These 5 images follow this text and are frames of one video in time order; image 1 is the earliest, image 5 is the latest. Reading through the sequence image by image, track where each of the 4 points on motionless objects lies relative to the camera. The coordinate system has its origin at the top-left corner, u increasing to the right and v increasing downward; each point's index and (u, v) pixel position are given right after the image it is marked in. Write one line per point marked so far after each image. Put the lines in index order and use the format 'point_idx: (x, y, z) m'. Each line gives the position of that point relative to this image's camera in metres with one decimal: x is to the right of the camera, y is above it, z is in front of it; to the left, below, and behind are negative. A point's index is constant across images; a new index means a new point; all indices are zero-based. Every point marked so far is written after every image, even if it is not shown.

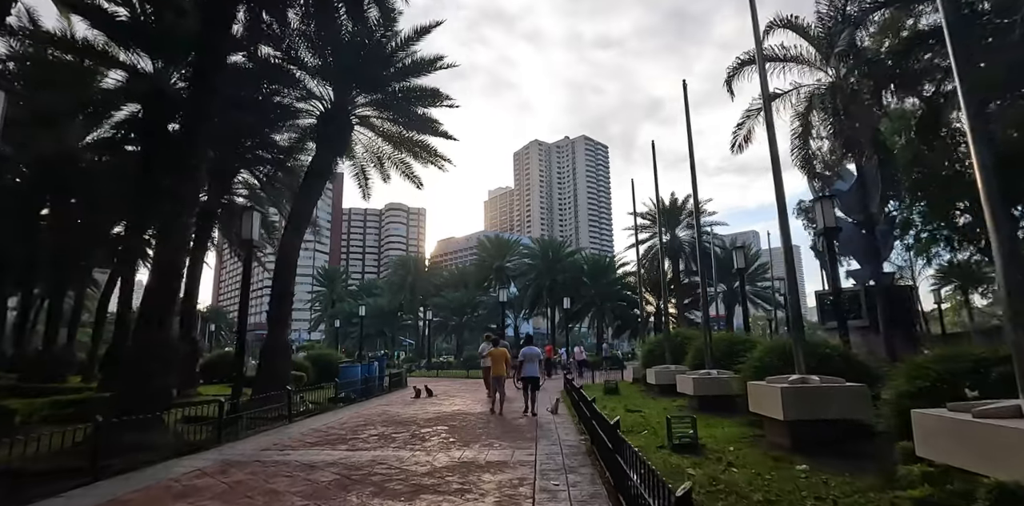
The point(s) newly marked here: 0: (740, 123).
0: (+6.0, +3.4, +13.3) m
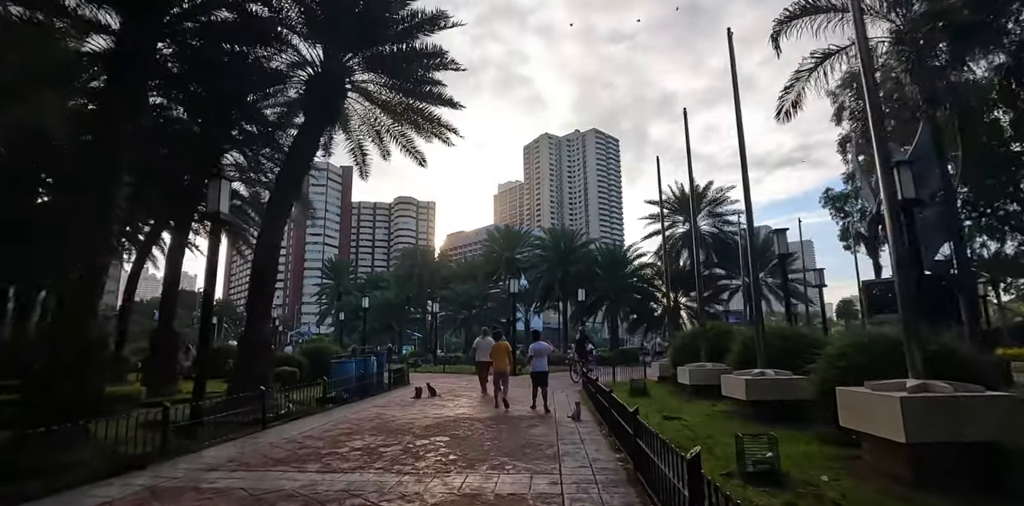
0: (+6.3, +3.8, +11.6) m
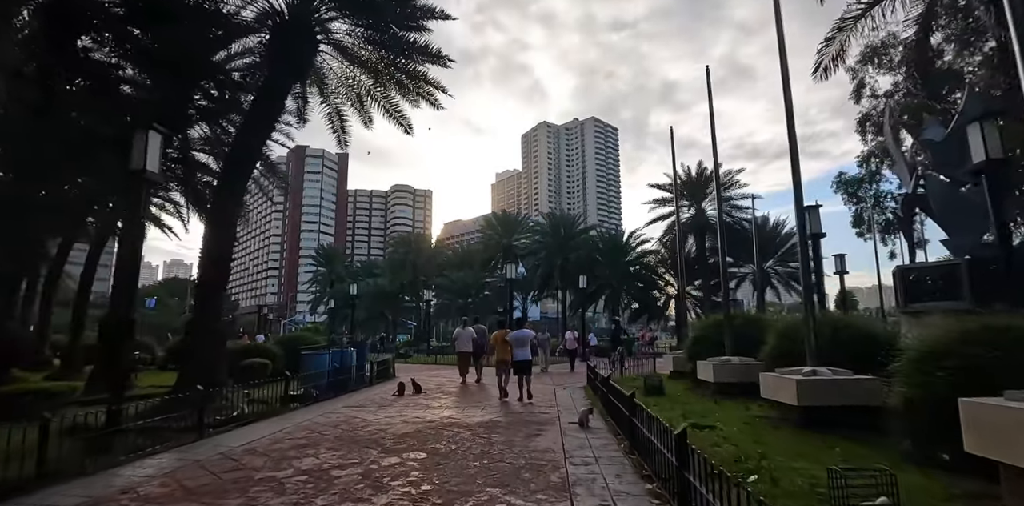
0: (+6.2, +4.2, +10.0) m
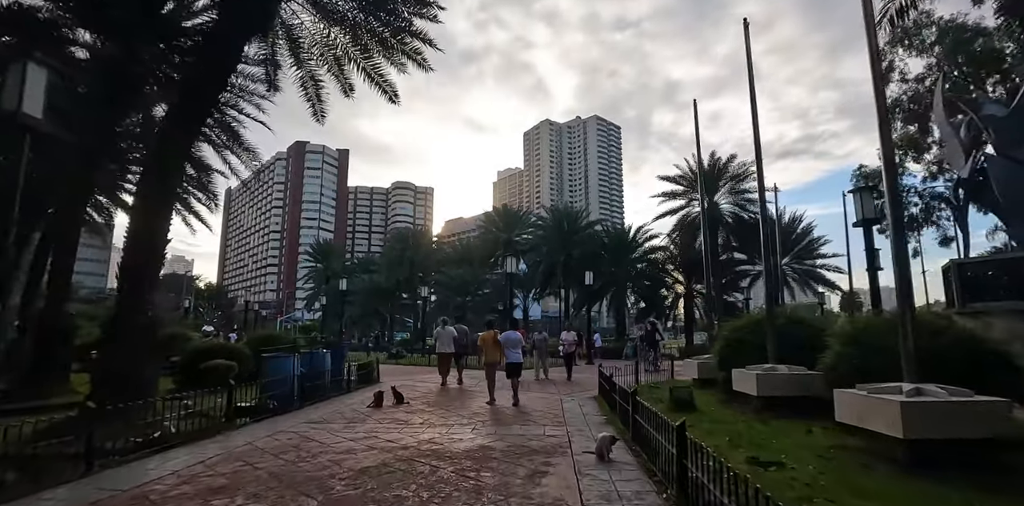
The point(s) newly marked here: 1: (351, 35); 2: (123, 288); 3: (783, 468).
0: (+6.3, +4.4, +8.3) m
1: (-3.2, +4.3, +10.0) m
2: (-5.6, -0.5, +7.3) m
3: (+2.5, -2.0, +4.6) m
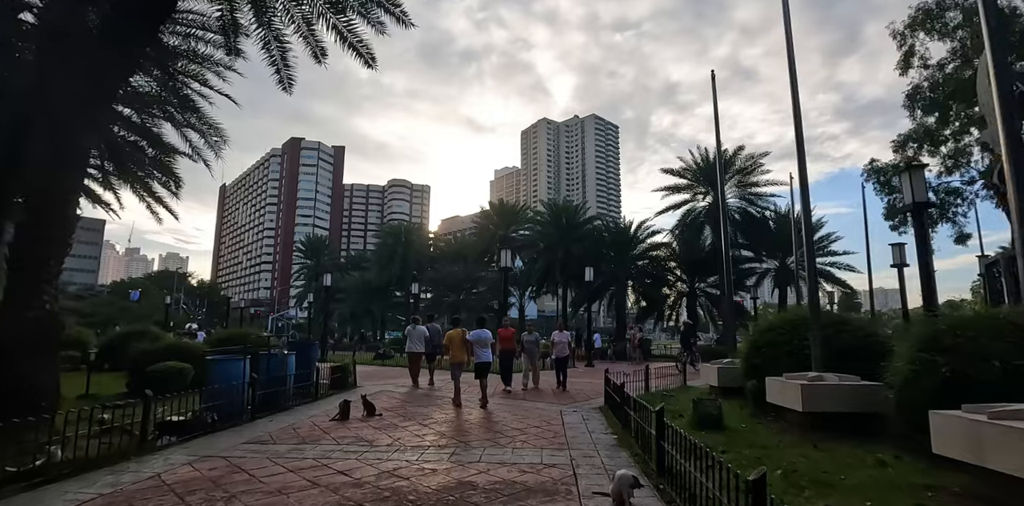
0: (+6.2, +4.6, +7.0) m
1: (-3.3, +4.6, +8.6) m
2: (-5.7, -0.2, +5.9) m
3: (+2.4, -1.8, +3.2) m
